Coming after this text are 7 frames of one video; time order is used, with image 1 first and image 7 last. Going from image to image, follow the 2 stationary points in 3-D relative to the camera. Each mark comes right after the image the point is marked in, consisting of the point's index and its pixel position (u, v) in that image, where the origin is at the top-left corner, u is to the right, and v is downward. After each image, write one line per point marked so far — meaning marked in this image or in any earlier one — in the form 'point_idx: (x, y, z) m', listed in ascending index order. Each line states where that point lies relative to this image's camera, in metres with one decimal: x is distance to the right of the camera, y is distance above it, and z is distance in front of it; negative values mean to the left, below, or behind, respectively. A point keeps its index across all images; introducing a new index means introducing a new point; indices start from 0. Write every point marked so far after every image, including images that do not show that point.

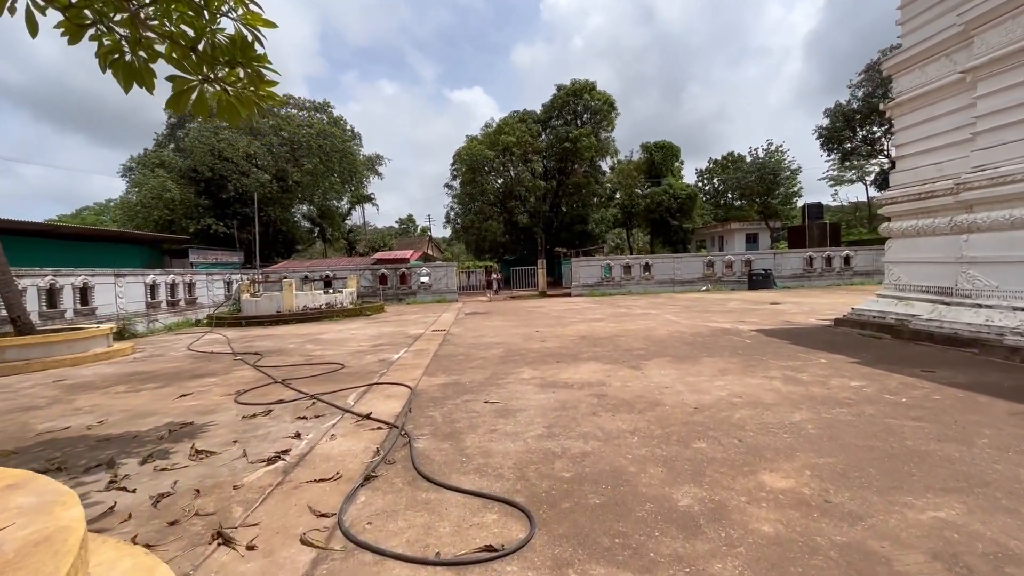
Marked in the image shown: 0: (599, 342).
0: (+1.3, -0.8, +7.3) m
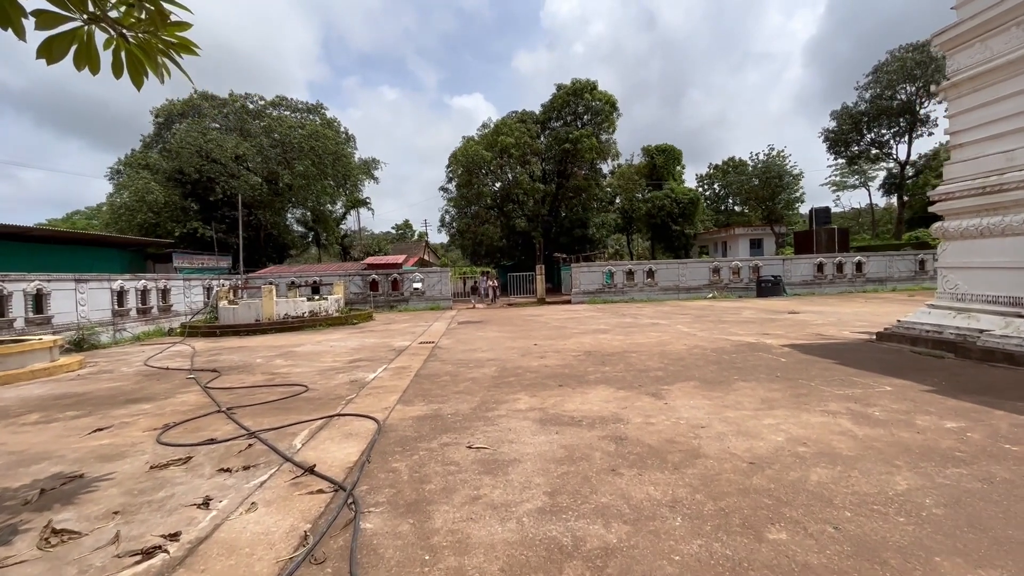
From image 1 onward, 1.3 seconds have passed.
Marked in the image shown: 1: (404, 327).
0: (+1.3, -0.9, +6.3) m
1: (-2.7, -1.0, +12.2) m
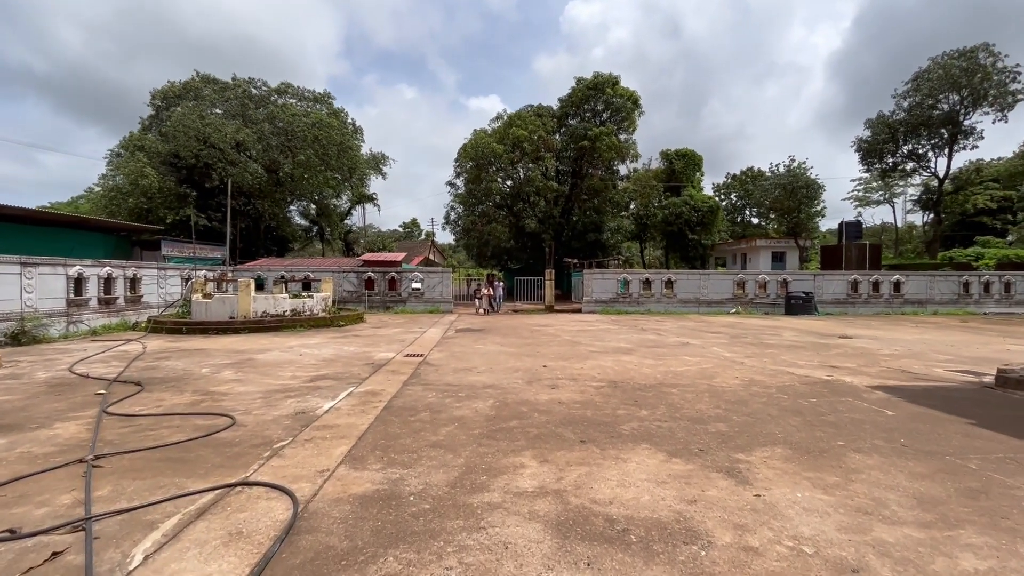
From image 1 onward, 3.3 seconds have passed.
0: (+1.3, -1.1, +4.7) m
1: (-2.6, -1.0, +10.8) m
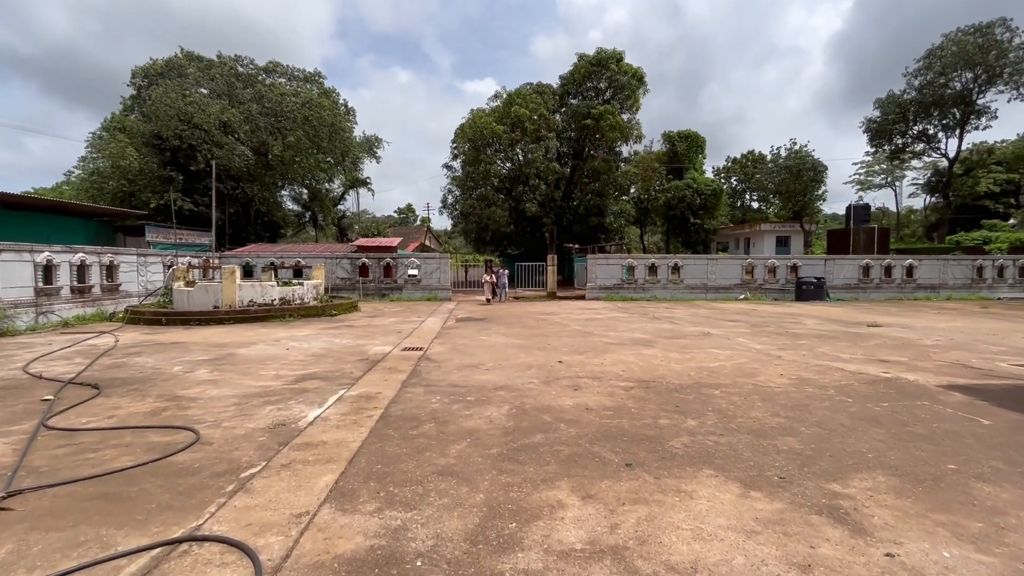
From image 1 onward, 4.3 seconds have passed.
0: (+1.4, -1.0, +4.0) m
1: (-2.5, -0.7, +10.0) m
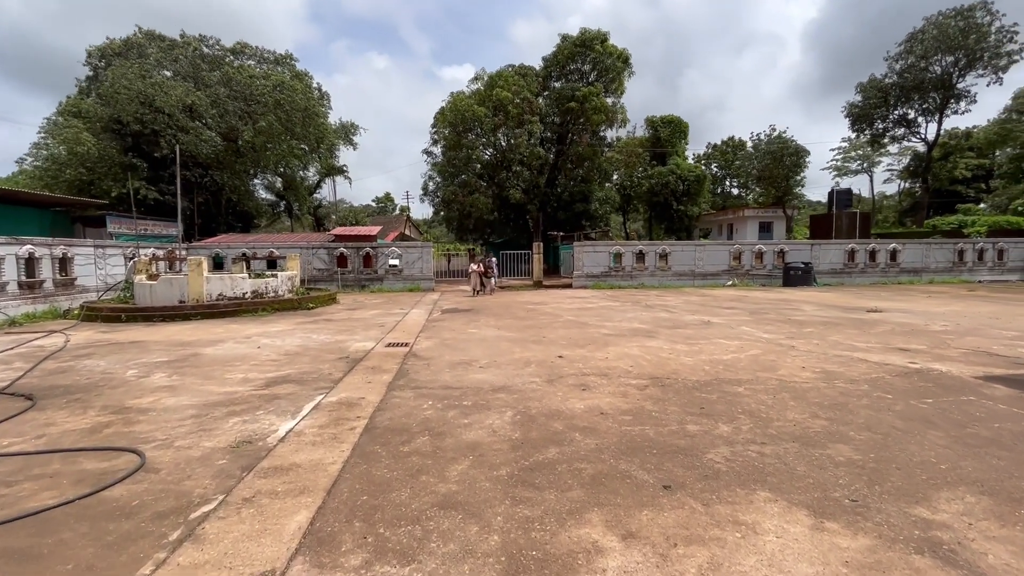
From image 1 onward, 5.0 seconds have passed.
0: (+1.5, -0.9, +3.6) m
1: (-2.7, -0.6, +9.4) m
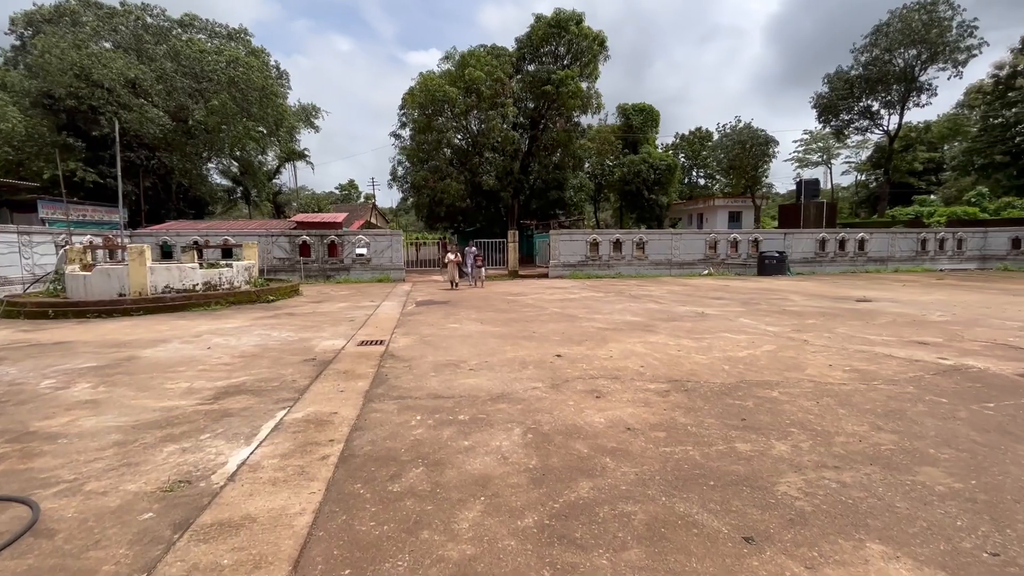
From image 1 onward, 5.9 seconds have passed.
0: (+1.5, -0.8, +3.1) m
1: (-3.1, -0.4, +8.6) m
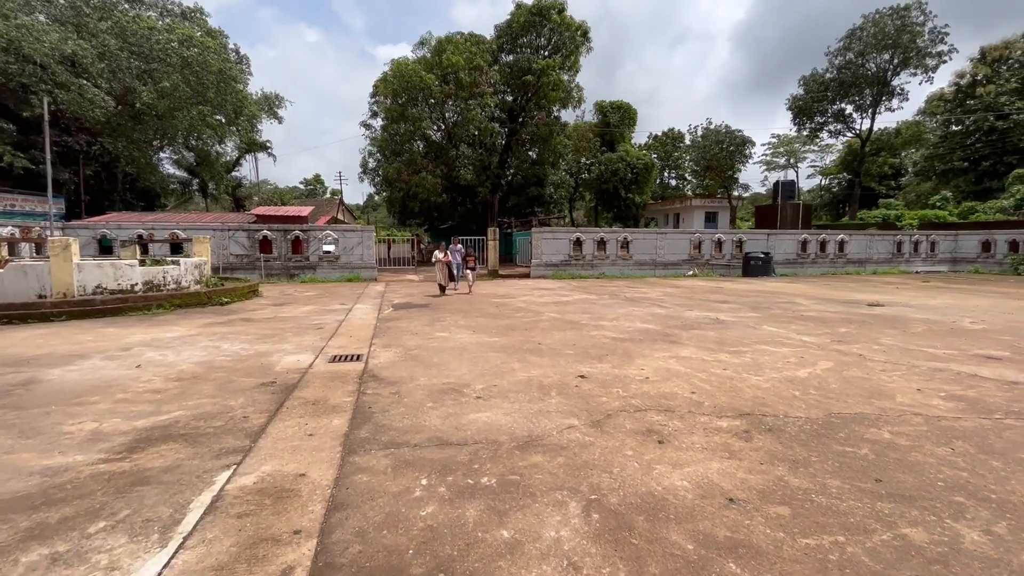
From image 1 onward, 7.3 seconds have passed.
0: (+1.7, -0.9, +2.3) m
1: (-3.2, -0.4, +7.5) m
